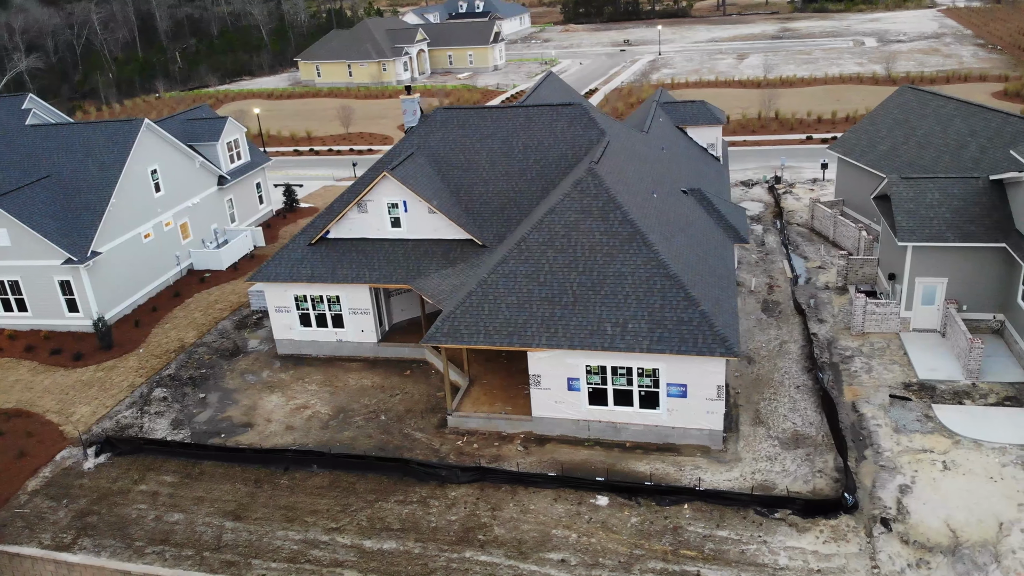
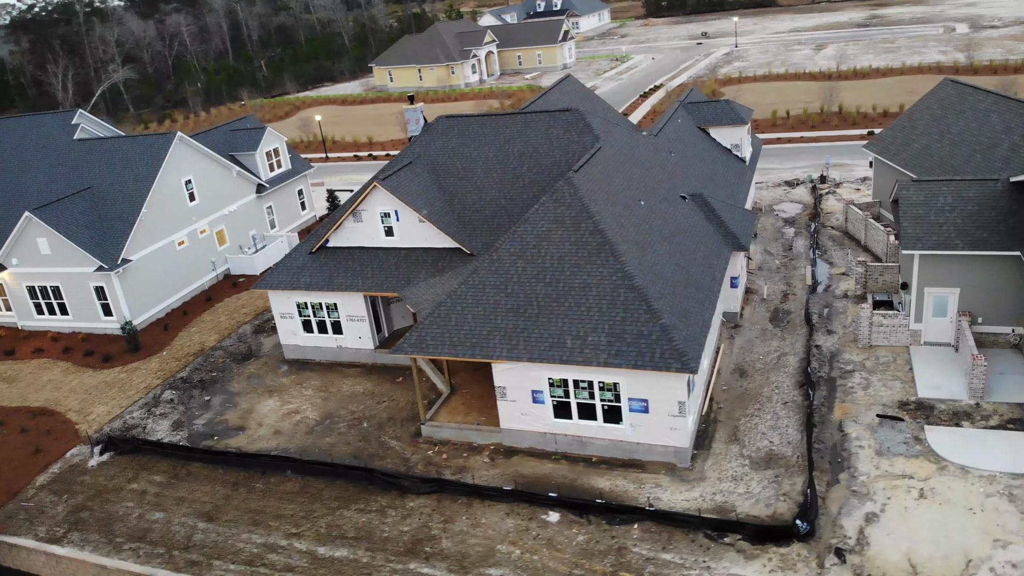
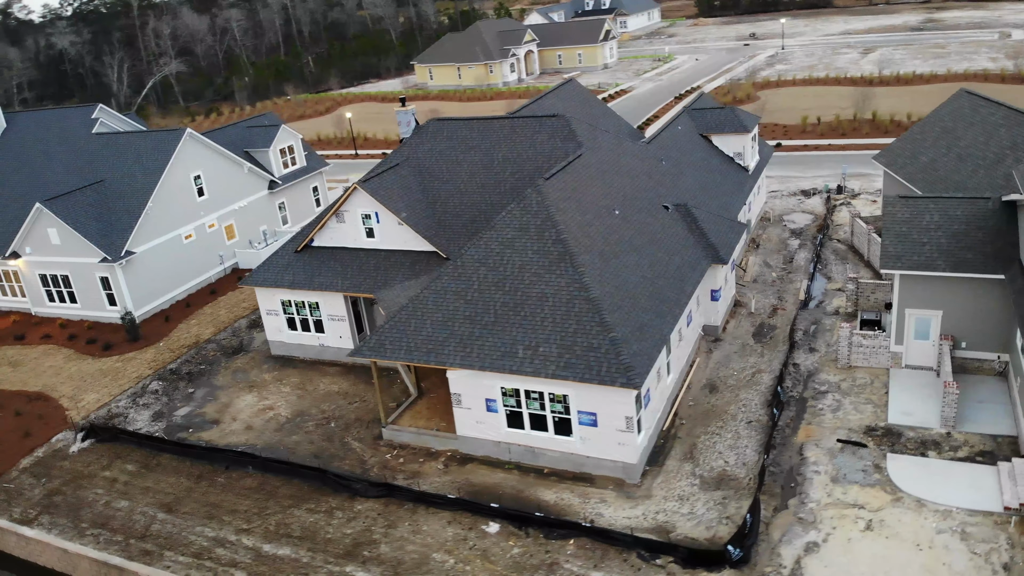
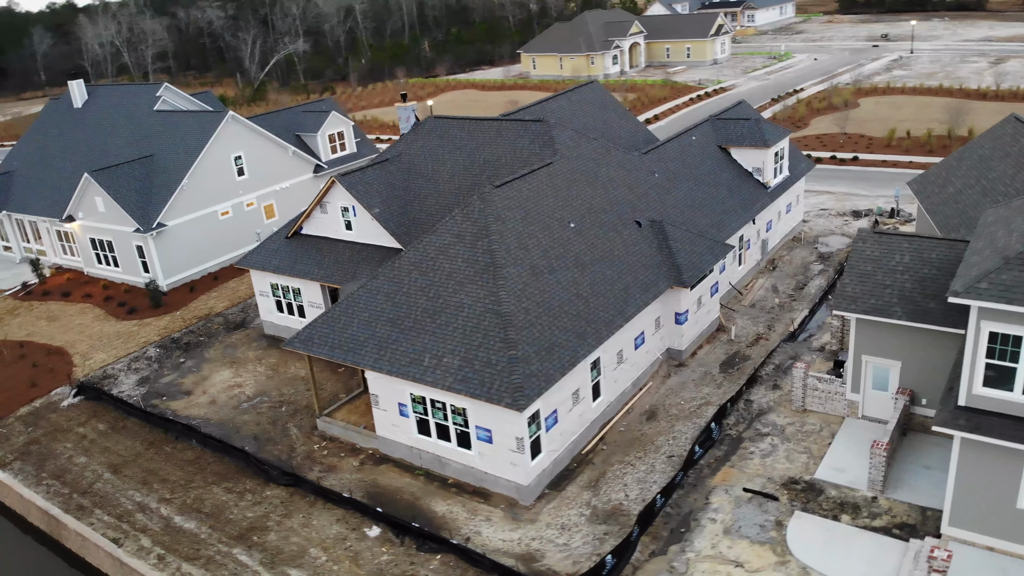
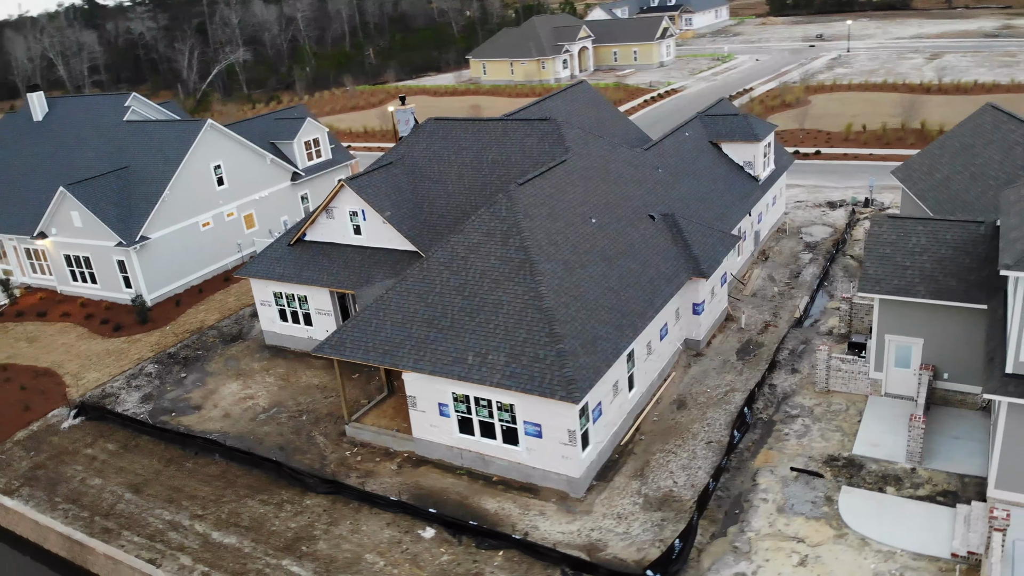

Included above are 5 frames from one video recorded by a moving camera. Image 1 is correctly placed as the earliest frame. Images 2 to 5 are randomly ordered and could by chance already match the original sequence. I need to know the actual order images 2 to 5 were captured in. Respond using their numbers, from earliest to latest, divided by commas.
2, 3, 5, 4
